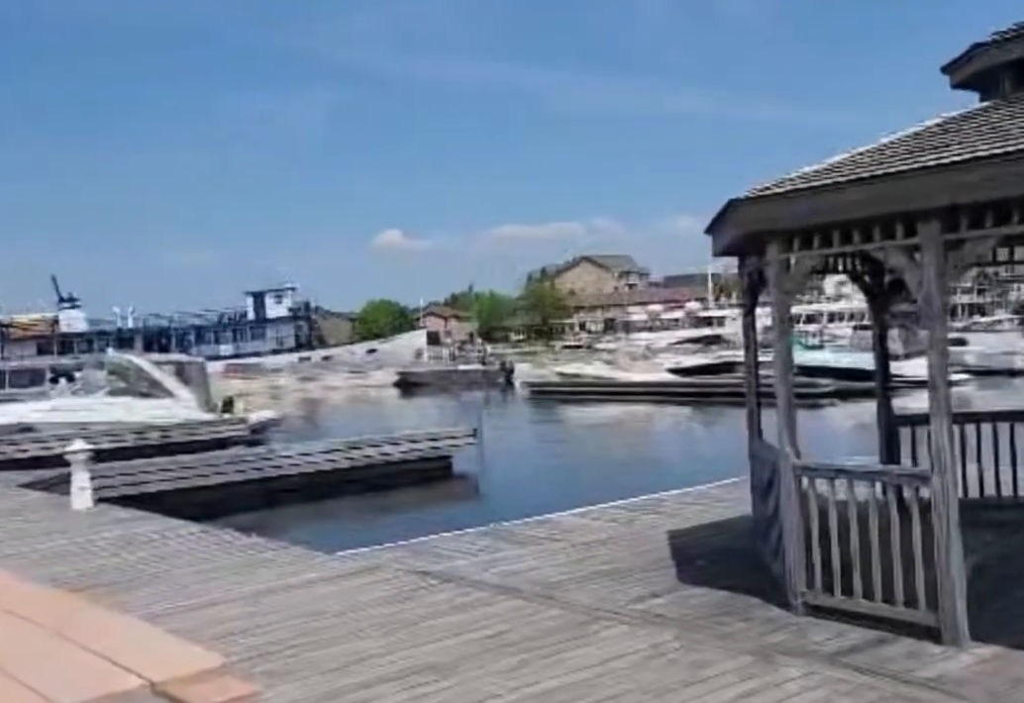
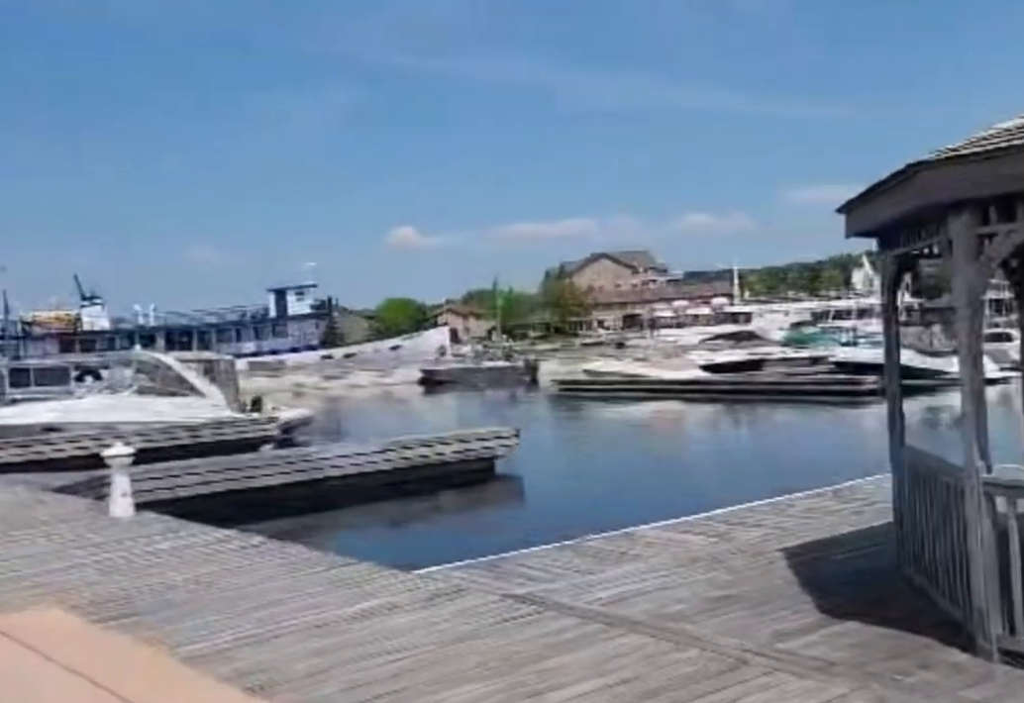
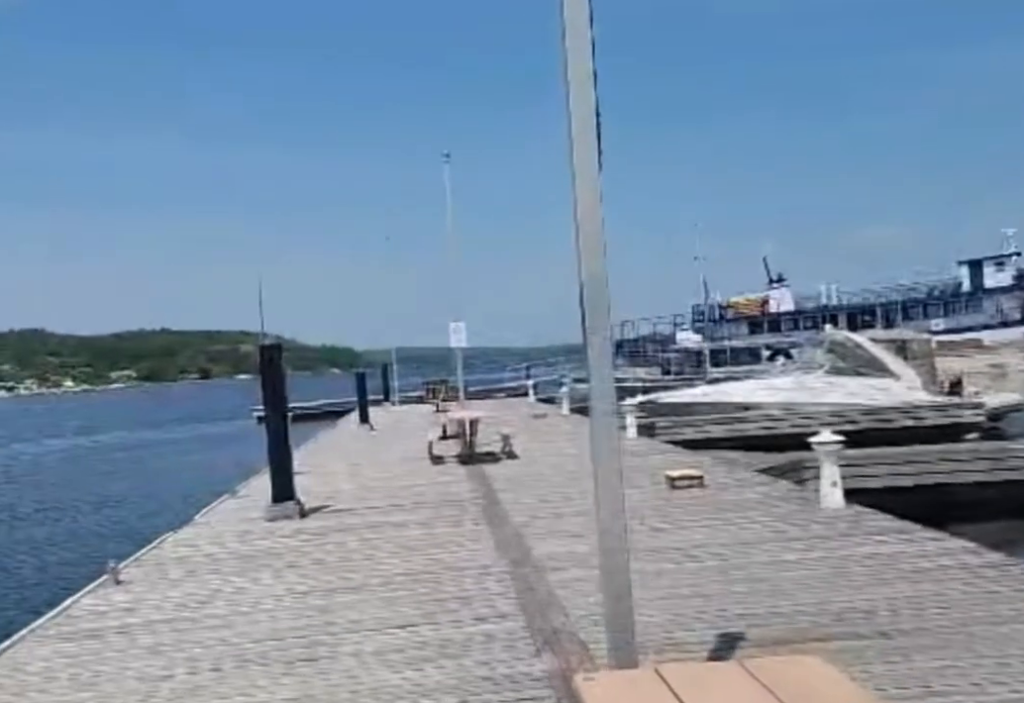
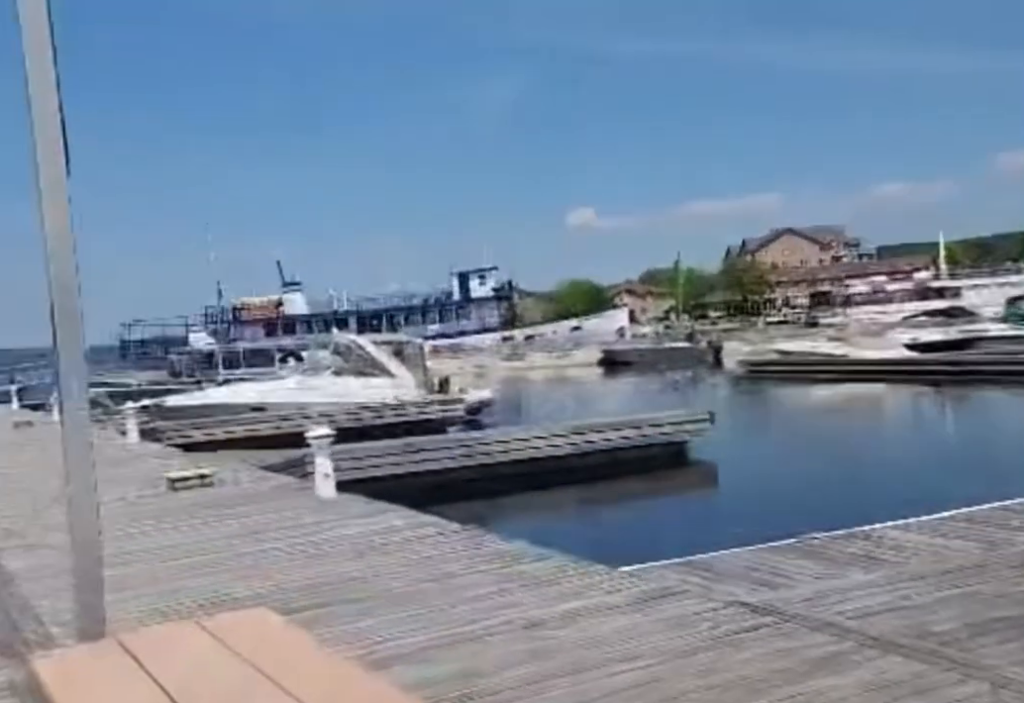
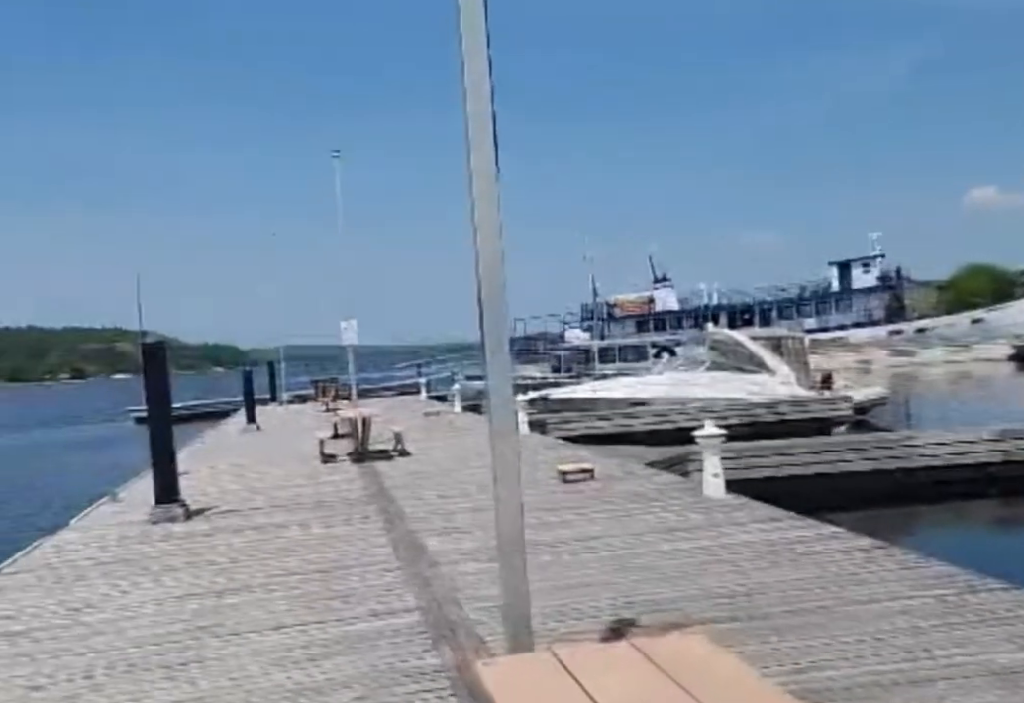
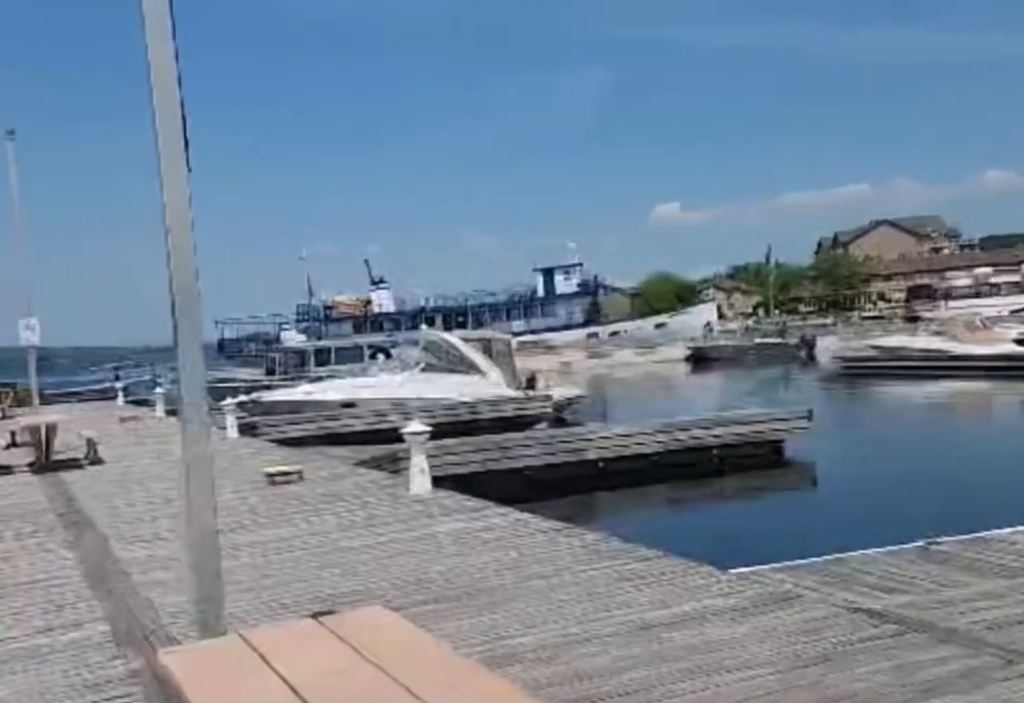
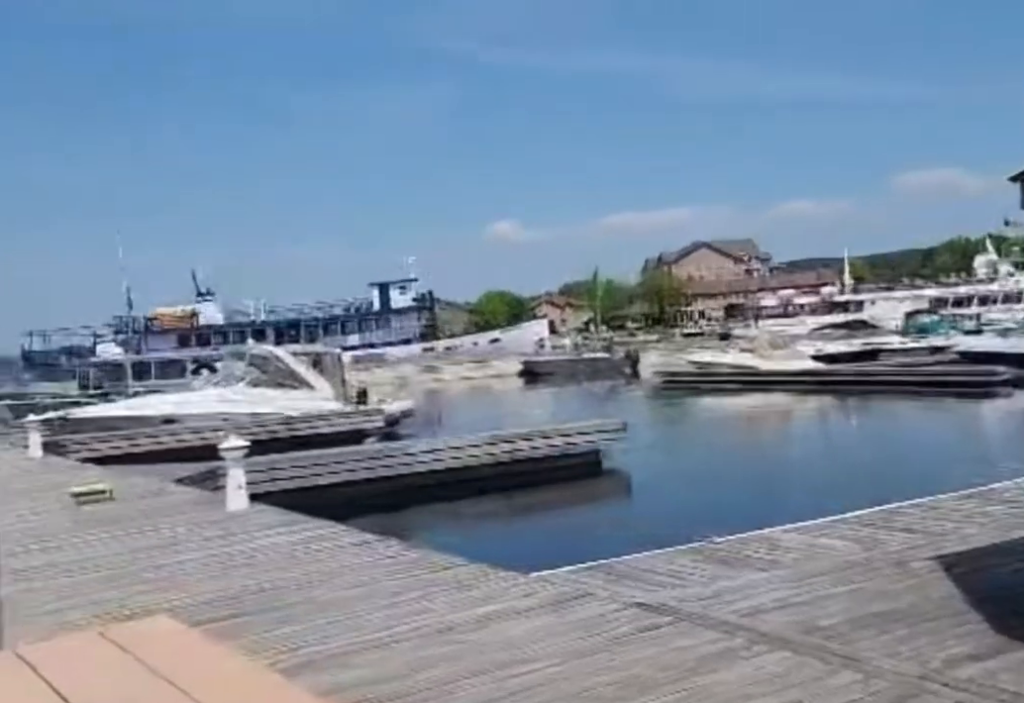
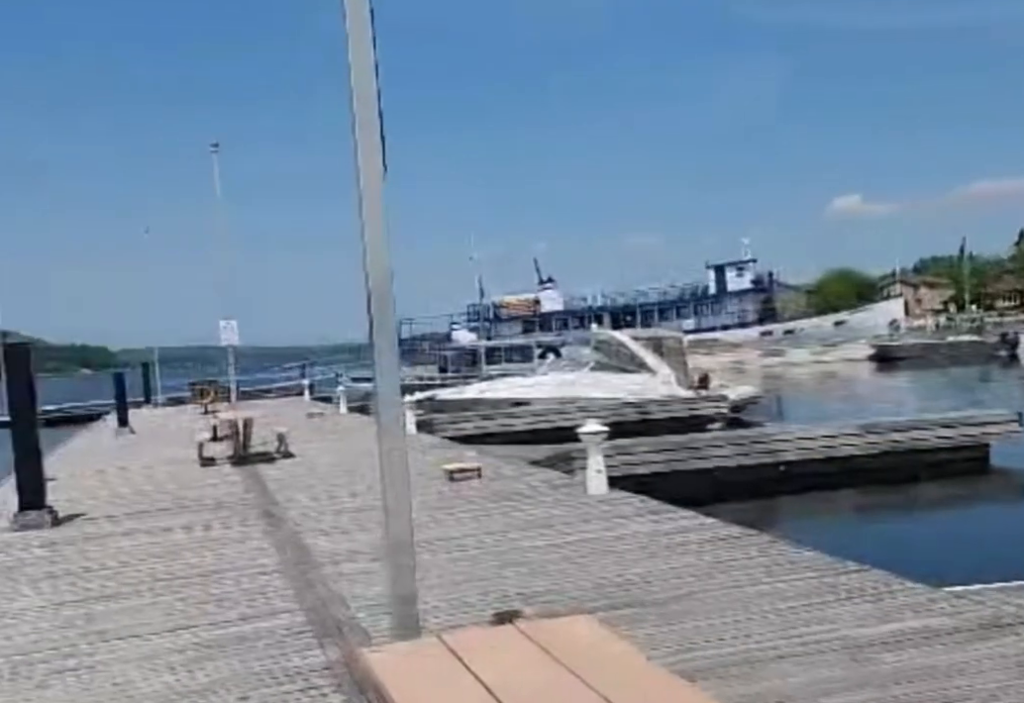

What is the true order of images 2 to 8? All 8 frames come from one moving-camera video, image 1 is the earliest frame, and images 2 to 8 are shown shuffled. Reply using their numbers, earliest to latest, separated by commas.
2, 7, 4, 6, 8, 5, 3
